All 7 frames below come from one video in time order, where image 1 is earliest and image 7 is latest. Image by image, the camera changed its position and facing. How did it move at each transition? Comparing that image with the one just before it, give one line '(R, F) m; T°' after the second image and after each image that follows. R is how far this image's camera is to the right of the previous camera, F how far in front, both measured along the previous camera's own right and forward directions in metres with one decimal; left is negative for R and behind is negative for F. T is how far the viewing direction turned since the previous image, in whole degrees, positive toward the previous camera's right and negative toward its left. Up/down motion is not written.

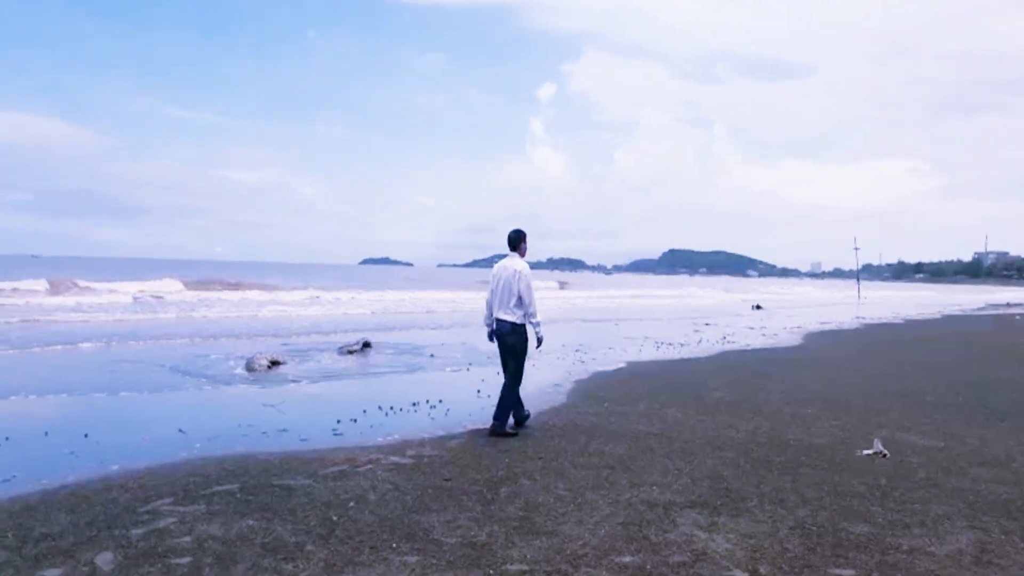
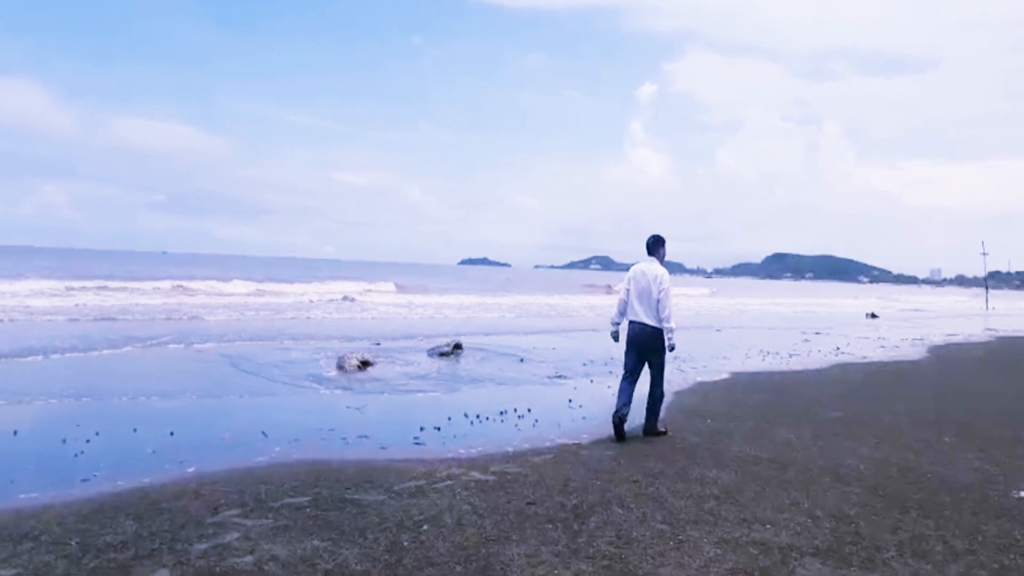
(0.0, +0.6) m; -7°
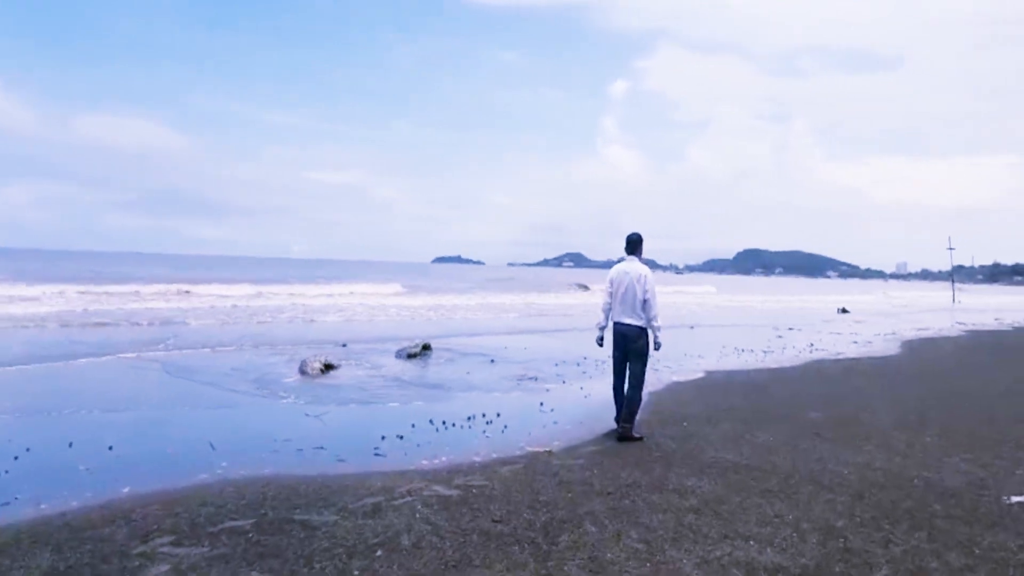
(+0.1, +0.4) m; +2°
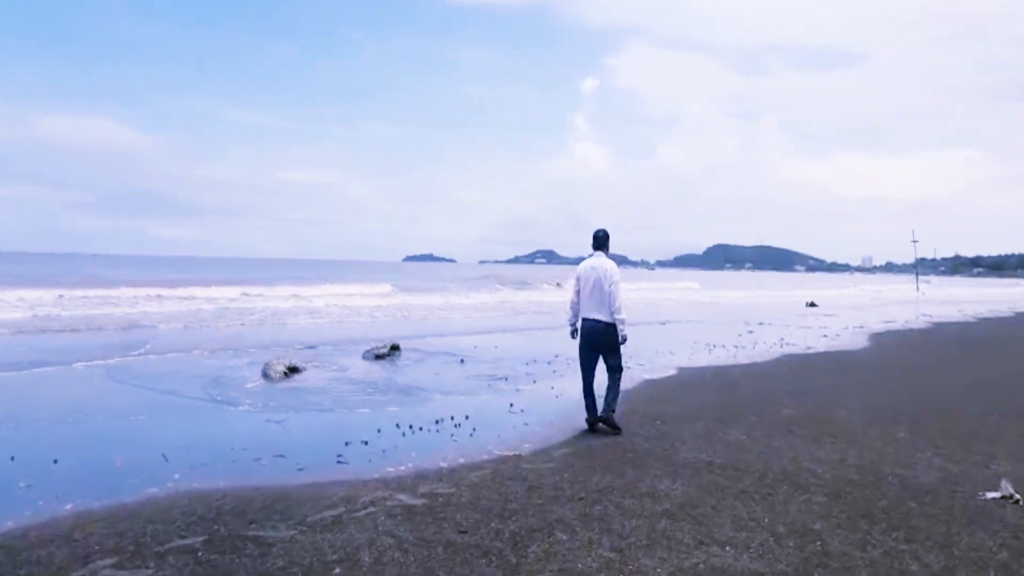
(+0.1, +0.2) m; +2°
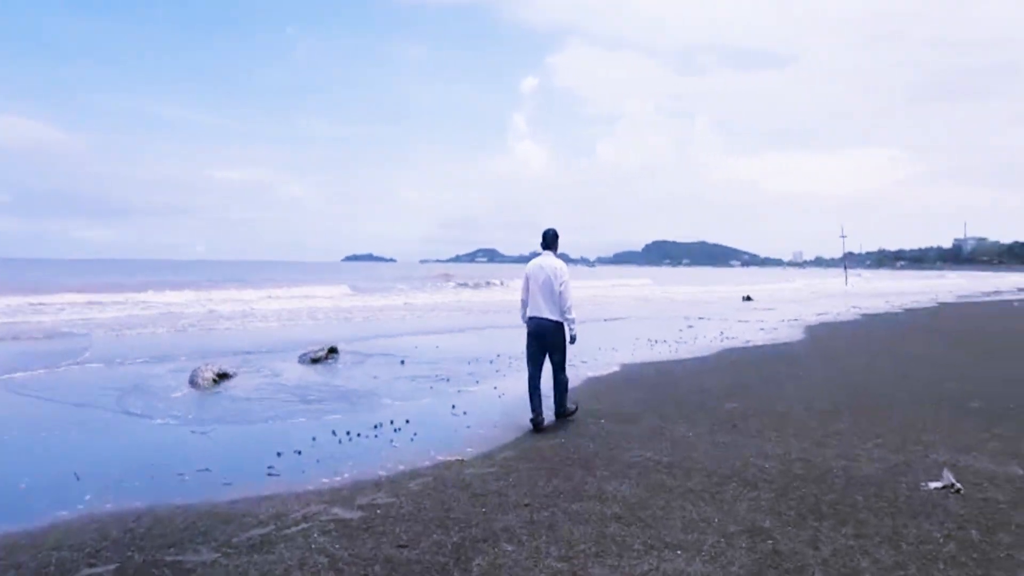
(0.0, +0.2) m; +5°
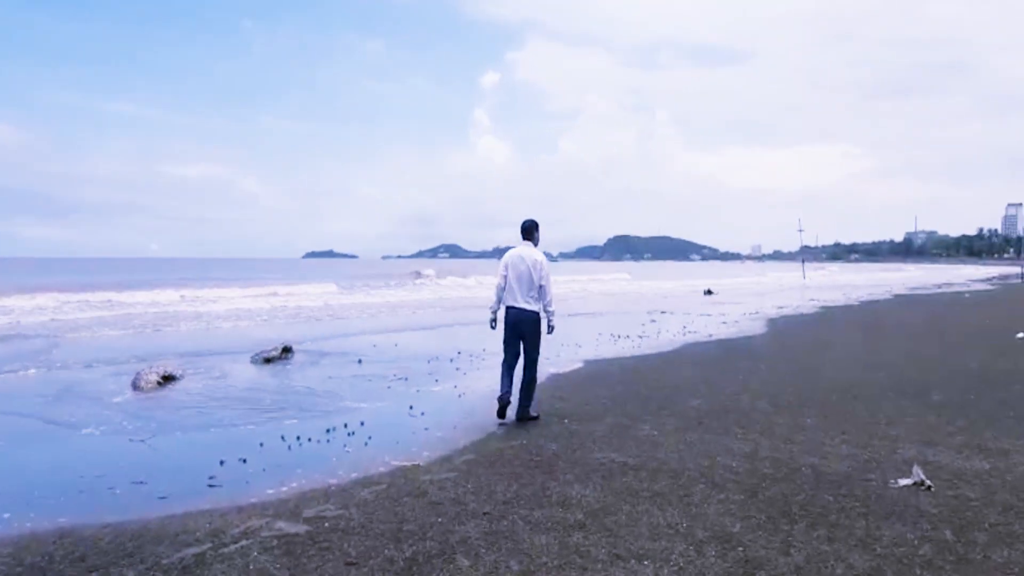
(0.0, +0.3) m; +3°
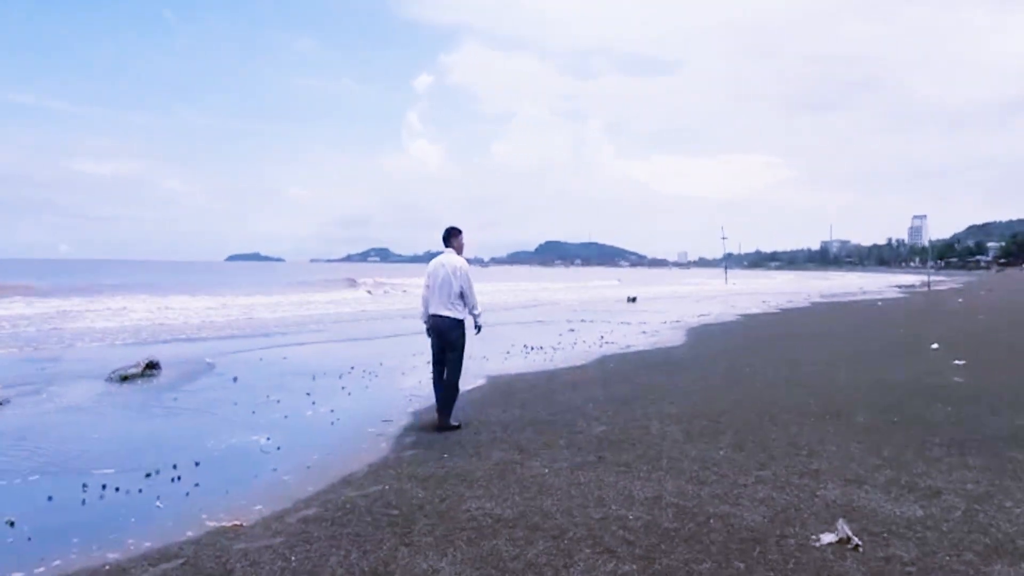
(+0.5, +1.1) m; +5°
